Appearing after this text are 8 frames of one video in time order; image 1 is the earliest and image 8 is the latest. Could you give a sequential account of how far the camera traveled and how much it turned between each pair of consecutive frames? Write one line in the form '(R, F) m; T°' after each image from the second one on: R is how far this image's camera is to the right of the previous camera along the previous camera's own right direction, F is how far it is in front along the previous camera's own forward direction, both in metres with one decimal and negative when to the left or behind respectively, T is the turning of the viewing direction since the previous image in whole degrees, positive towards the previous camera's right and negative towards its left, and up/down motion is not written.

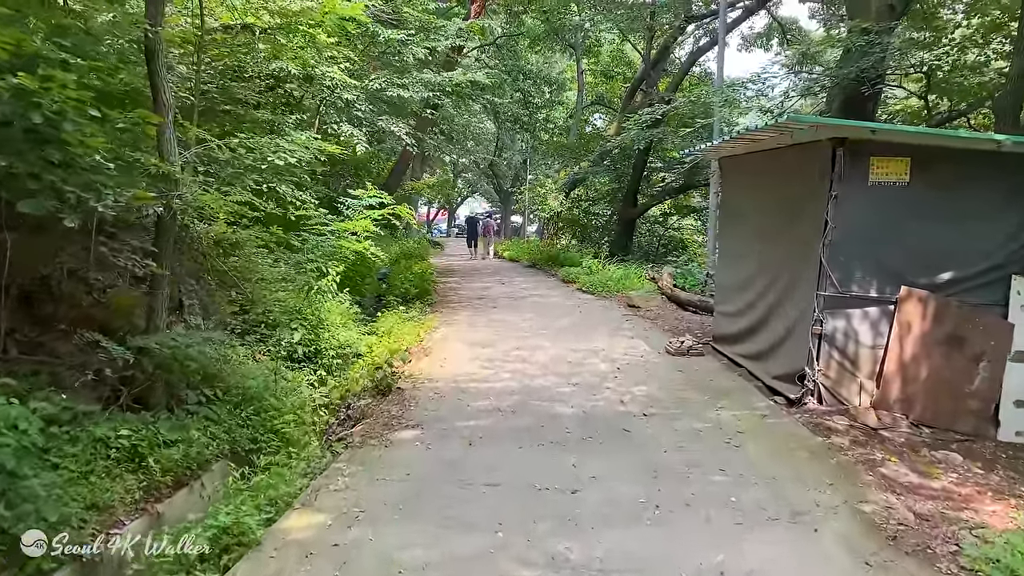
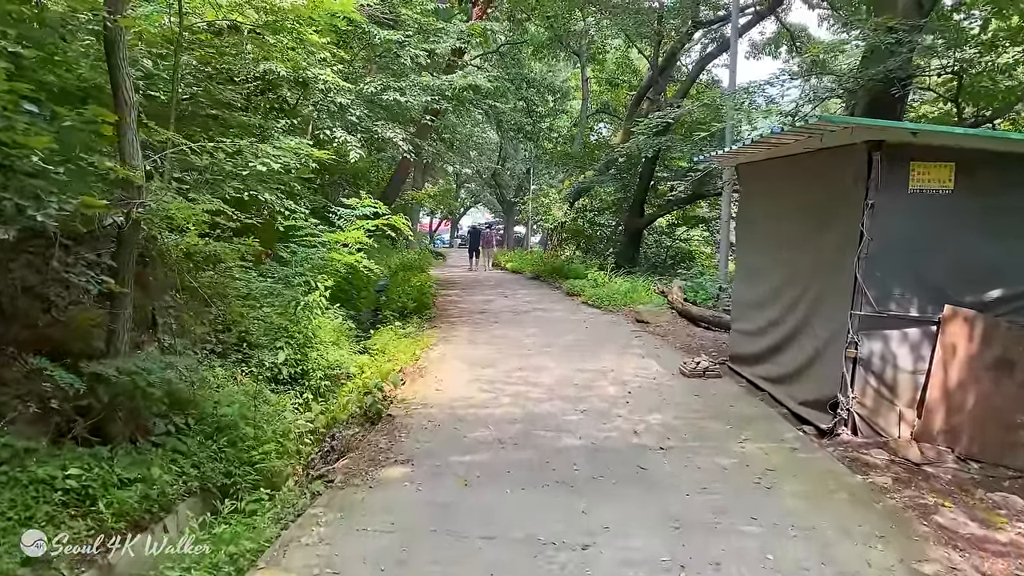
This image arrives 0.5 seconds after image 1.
(0.0, +0.5) m; 0°
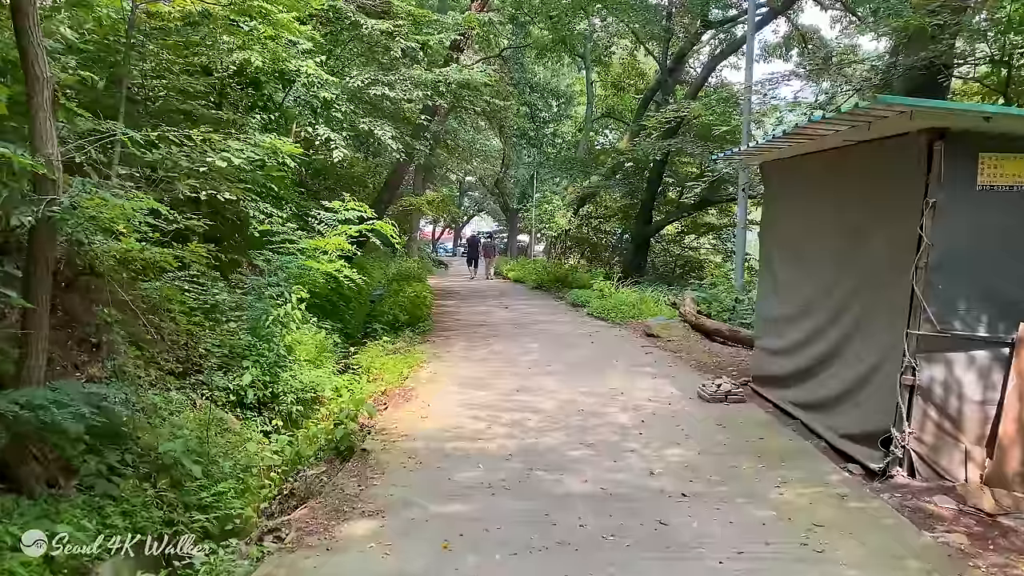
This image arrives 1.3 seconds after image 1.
(+0.1, +0.8) m; 0°
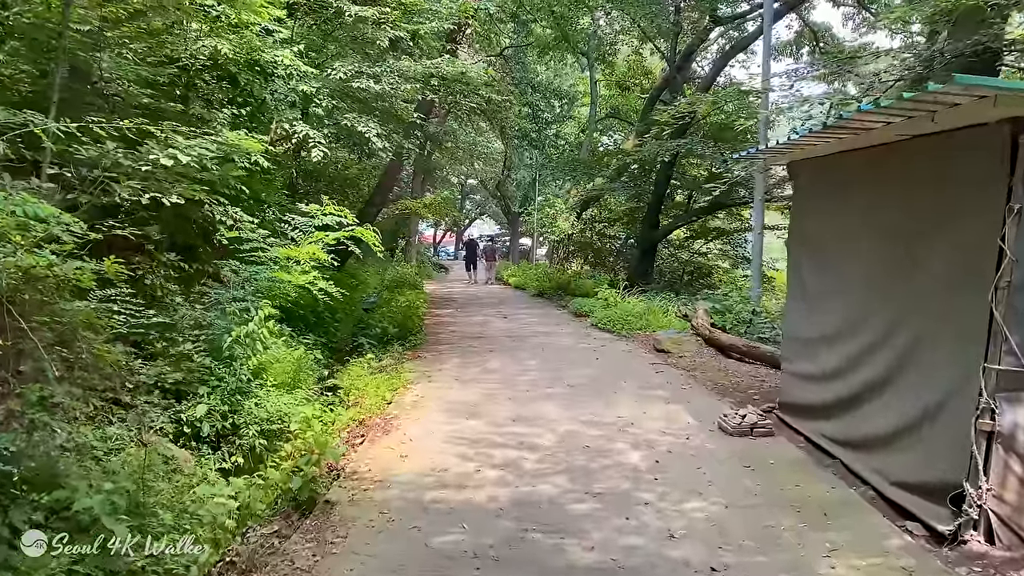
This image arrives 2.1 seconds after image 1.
(+0.1, +0.7) m; 0°
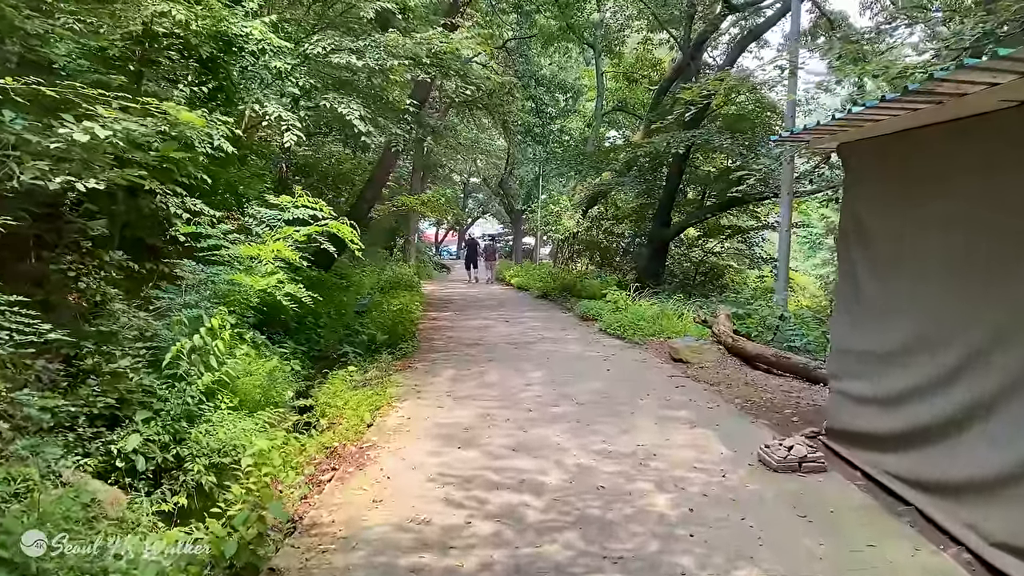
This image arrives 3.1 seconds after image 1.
(0.0, +0.9) m; 0°
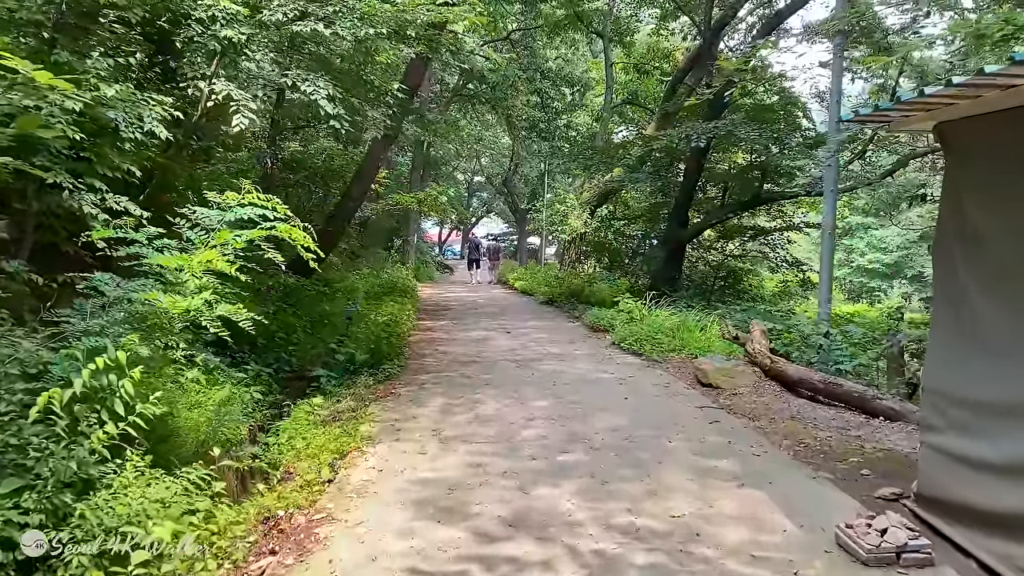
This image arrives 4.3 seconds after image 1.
(0.0, +1.1) m; 0°
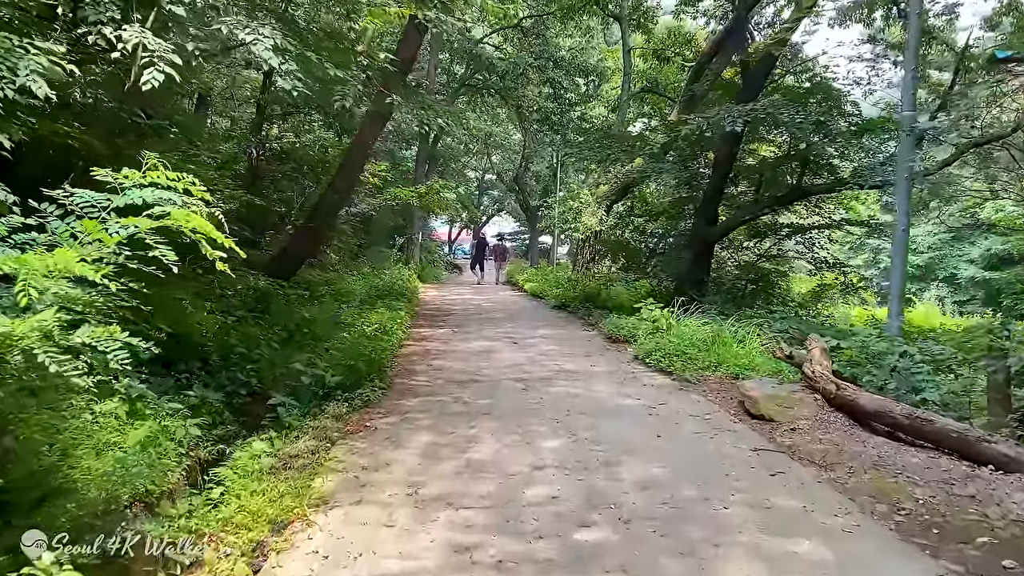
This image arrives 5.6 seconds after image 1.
(0.0, +1.3) m; -1°
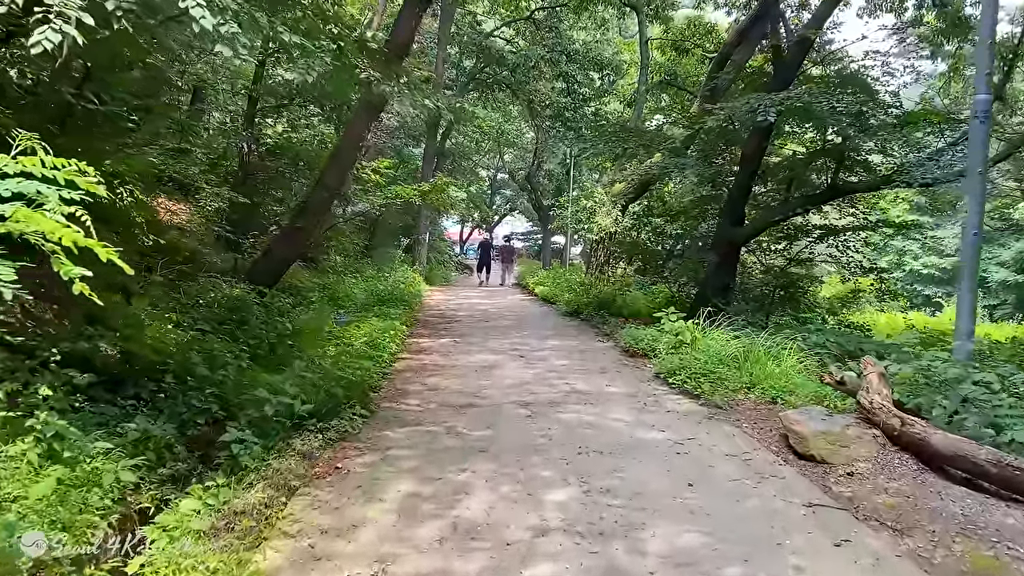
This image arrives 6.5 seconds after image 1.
(+0.1, +0.9) m; -1°
